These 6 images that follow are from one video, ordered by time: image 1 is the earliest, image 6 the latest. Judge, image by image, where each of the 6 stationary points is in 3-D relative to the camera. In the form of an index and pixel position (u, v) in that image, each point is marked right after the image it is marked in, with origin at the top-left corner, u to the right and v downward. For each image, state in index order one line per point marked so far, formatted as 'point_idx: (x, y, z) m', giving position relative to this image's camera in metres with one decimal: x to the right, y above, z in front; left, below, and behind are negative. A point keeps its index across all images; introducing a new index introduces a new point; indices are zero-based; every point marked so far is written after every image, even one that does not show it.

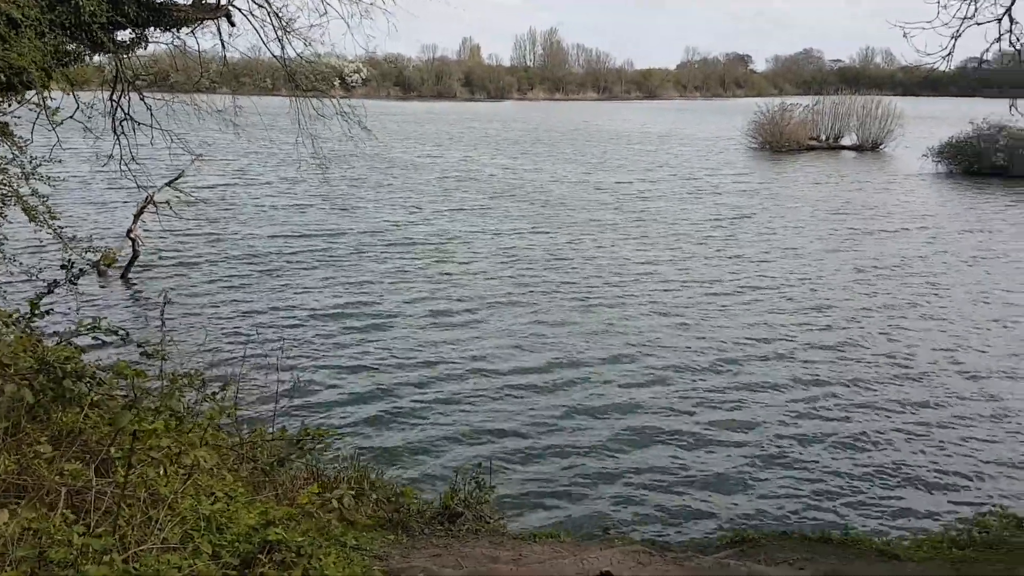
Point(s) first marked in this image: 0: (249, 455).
0: (-2.2, -1.4, +7.2) m
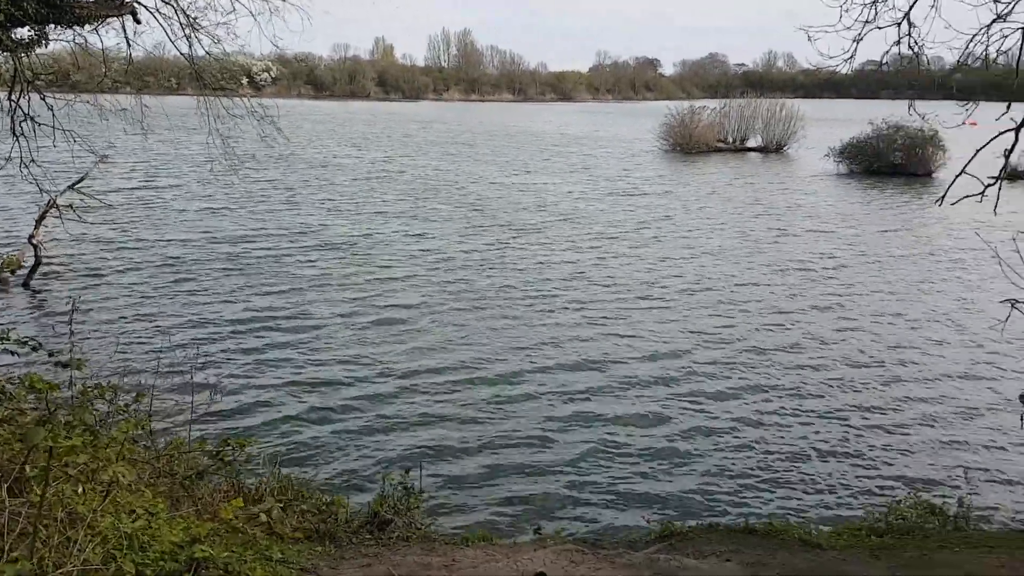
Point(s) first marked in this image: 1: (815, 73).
0: (-2.7, -1.4, +6.9) m
1: (+2.8, +2.0, +8.3) m
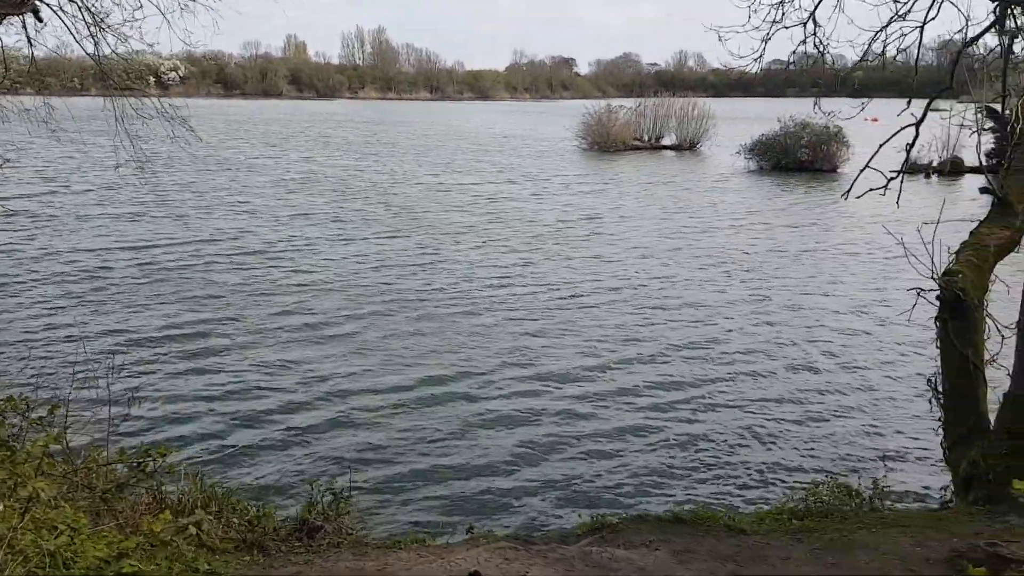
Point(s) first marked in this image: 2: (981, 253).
0: (-3.2, -1.5, +6.7) m
1: (+2.1, +2.1, +8.5) m
2: (+3.8, +0.3, +7.3) m
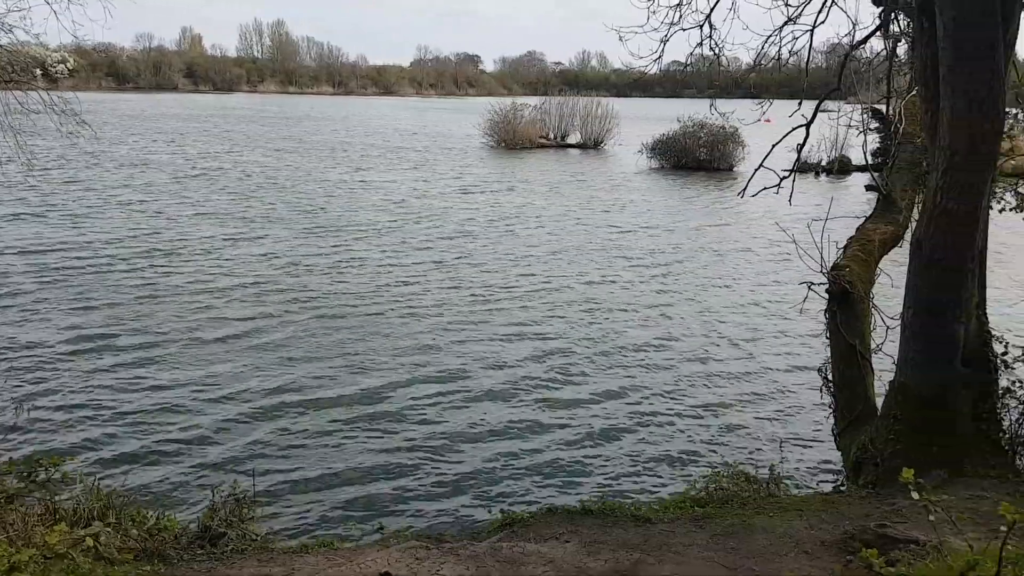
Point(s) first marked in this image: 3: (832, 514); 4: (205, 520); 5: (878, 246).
0: (-3.9, -1.5, +6.4) m
1: (+1.1, +2.1, +8.7) m
2: (+3.1, +0.4, +7.7) m
3: (+2.2, -1.6, +6.2) m
4: (-2.4, -1.8, +6.9) m
5: (+3.2, +0.4, +7.7) m
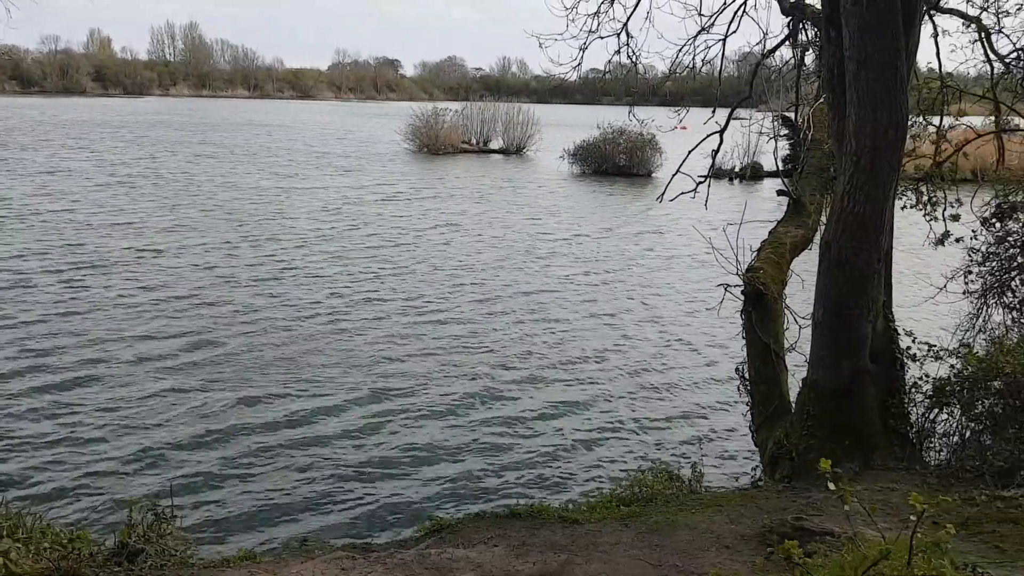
0: (-4.4, -1.6, +6.0) m
1: (+0.4, +2.1, +8.8) m
2: (+2.4, +0.3, +7.9) m
3: (+1.7, -1.6, +6.3) m
4: (-2.9, -1.9, +6.7) m
5: (+2.5, +0.4, +8.0) m
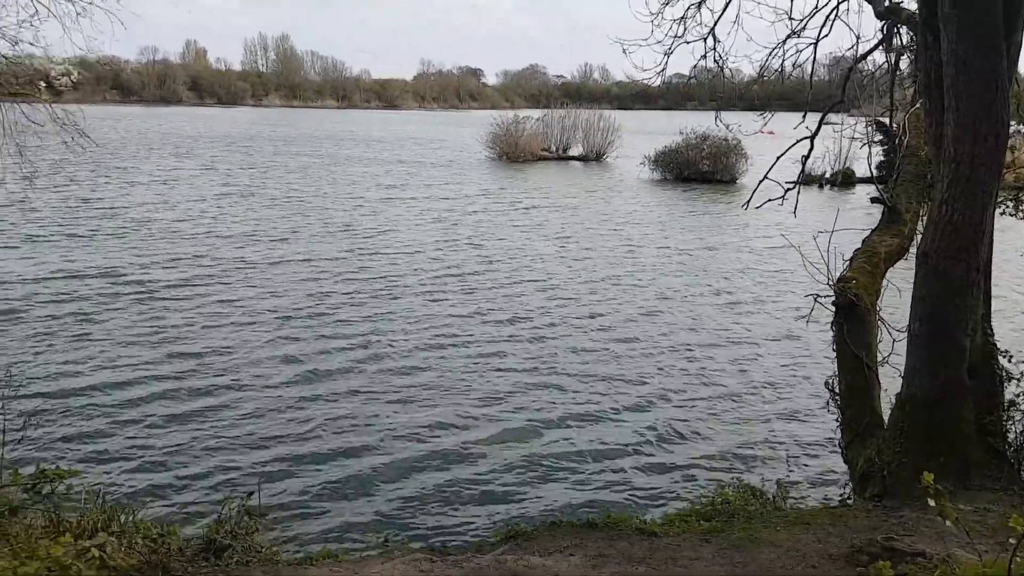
0: (-3.8, -1.6, +6.4) m
1: (+1.2, +2.0, +8.7) m
2: (+3.1, +0.2, +7.7) m
3: (+2.3, -1.7, +6.1) m
4: (-2.3, -1.9, +6.9) m
5: (+3.2, +0.3, +7.7) m
